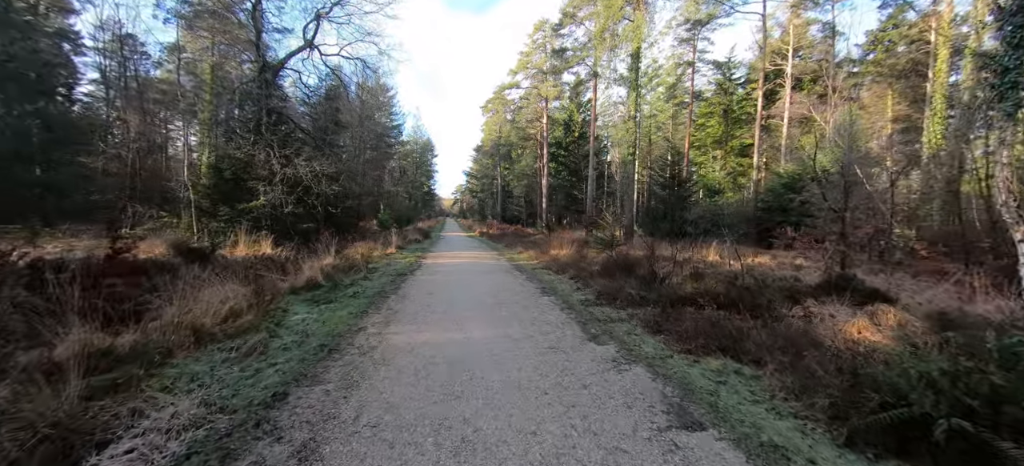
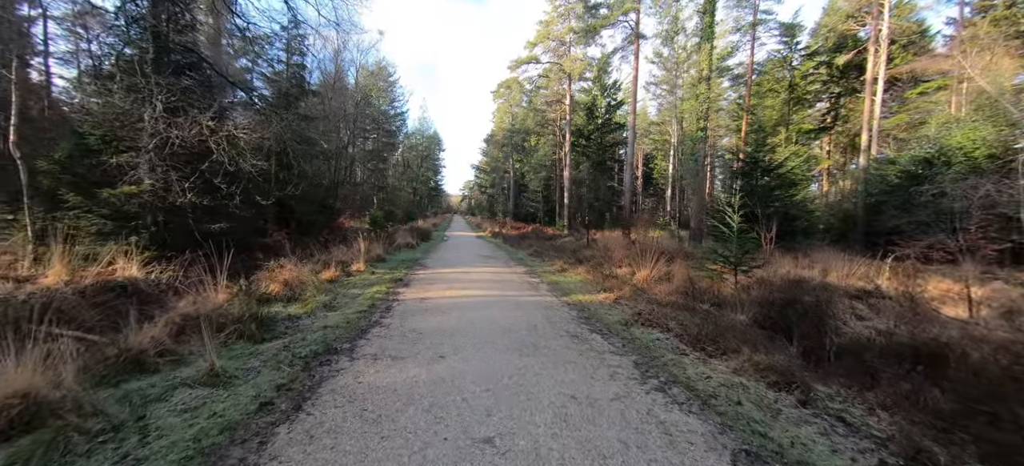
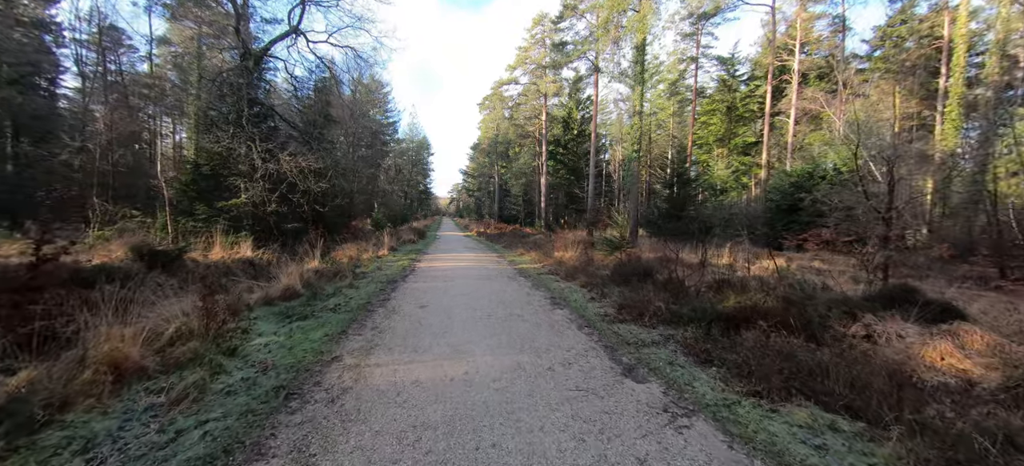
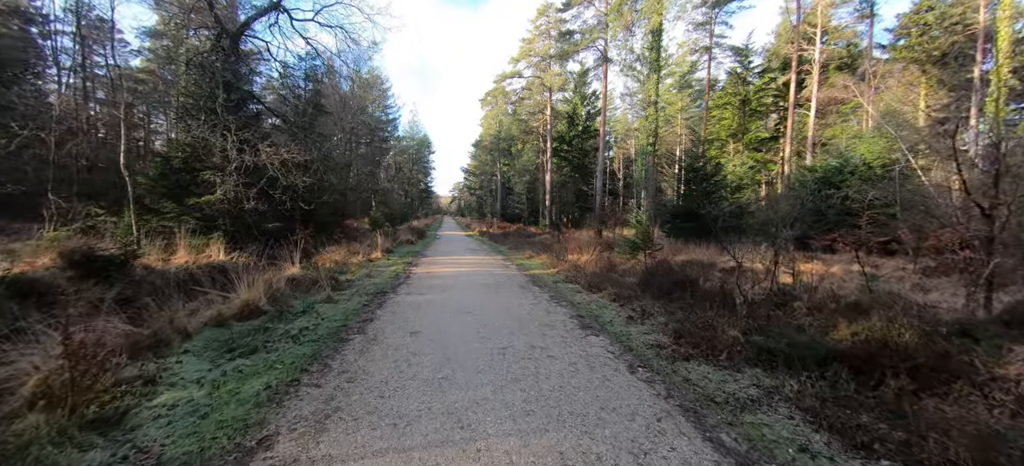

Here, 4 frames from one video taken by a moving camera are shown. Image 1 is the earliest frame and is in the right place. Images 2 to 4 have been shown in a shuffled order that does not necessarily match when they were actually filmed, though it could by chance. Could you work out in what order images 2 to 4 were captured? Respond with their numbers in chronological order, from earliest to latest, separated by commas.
3, 4, 2
